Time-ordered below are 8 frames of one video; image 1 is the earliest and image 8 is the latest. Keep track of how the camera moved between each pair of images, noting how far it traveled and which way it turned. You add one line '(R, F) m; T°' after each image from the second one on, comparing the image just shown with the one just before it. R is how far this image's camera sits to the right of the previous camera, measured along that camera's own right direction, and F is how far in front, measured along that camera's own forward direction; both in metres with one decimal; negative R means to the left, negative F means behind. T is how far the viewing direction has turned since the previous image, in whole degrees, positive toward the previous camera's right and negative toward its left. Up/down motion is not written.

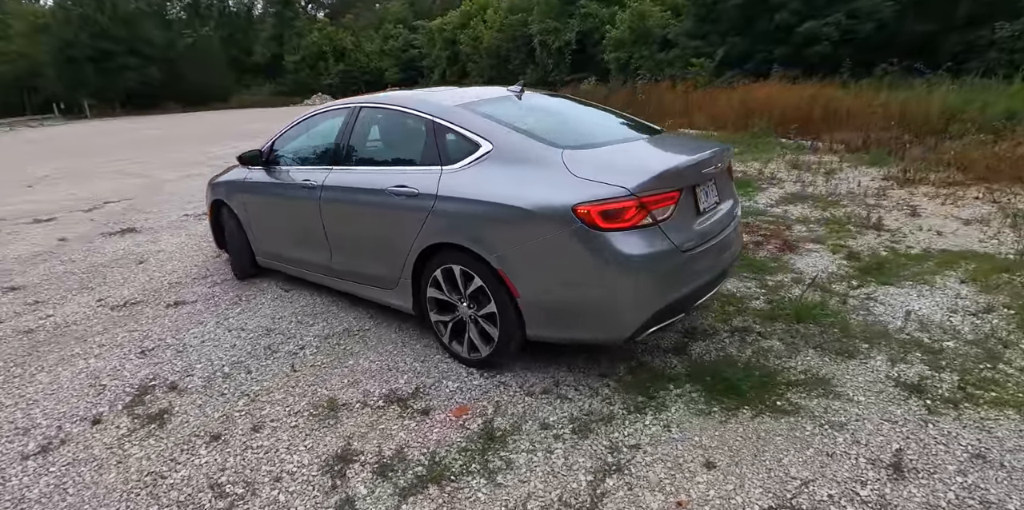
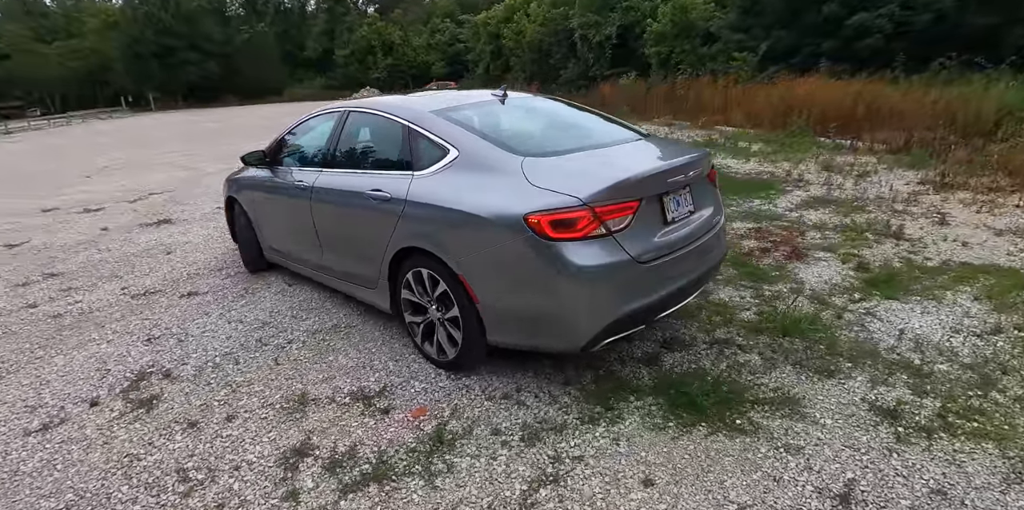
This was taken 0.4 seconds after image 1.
(+0.5, 0.0) m; -5°
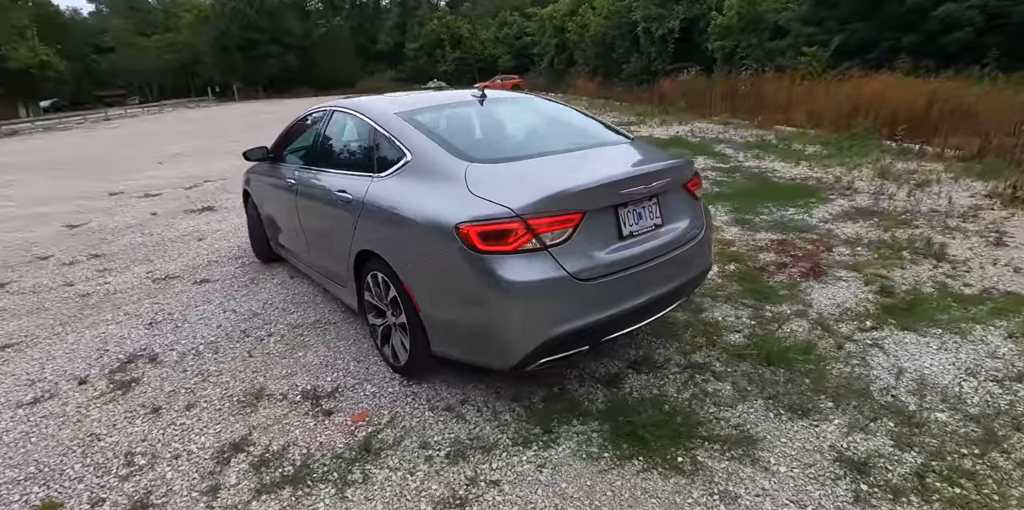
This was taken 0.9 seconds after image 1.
(+0.6, +0.2) m; -8°
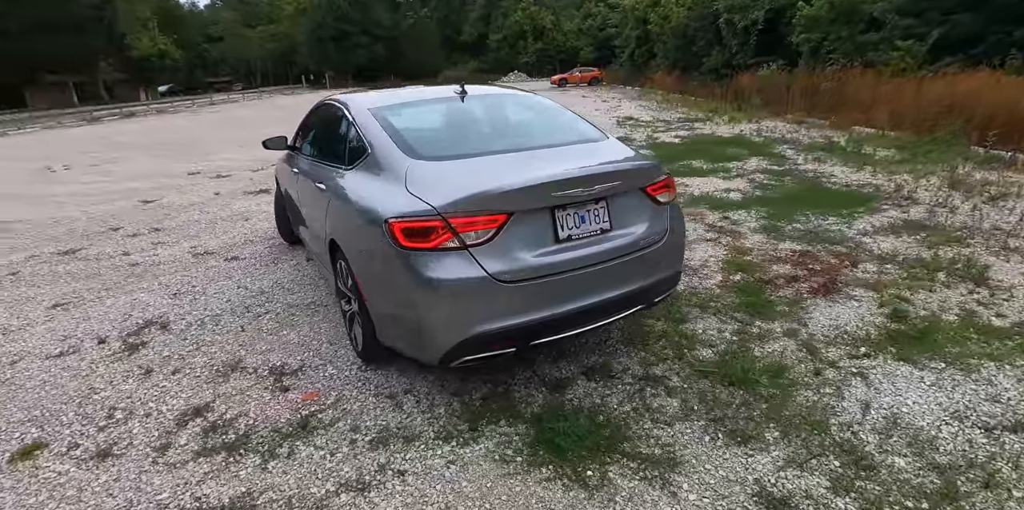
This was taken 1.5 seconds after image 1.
(+0.7, +0.1) m; -9°
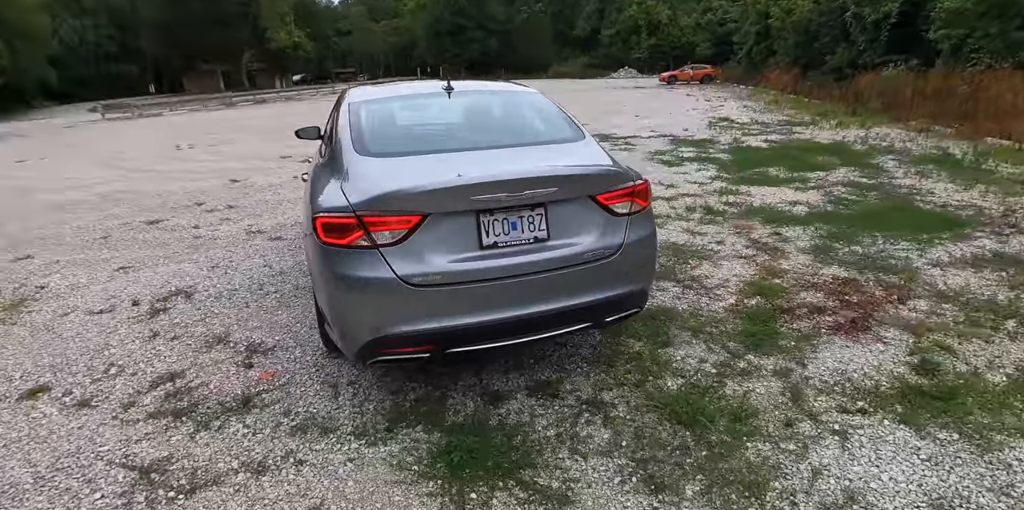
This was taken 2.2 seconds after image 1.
(+0.8, +0.2) m; -12°
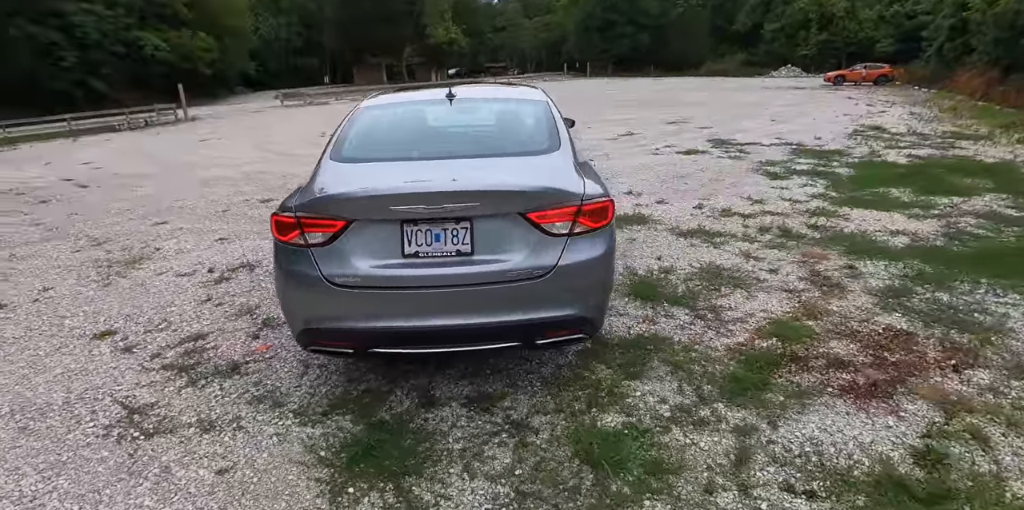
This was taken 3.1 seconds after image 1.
(+1.0, +0.2) m; -16°
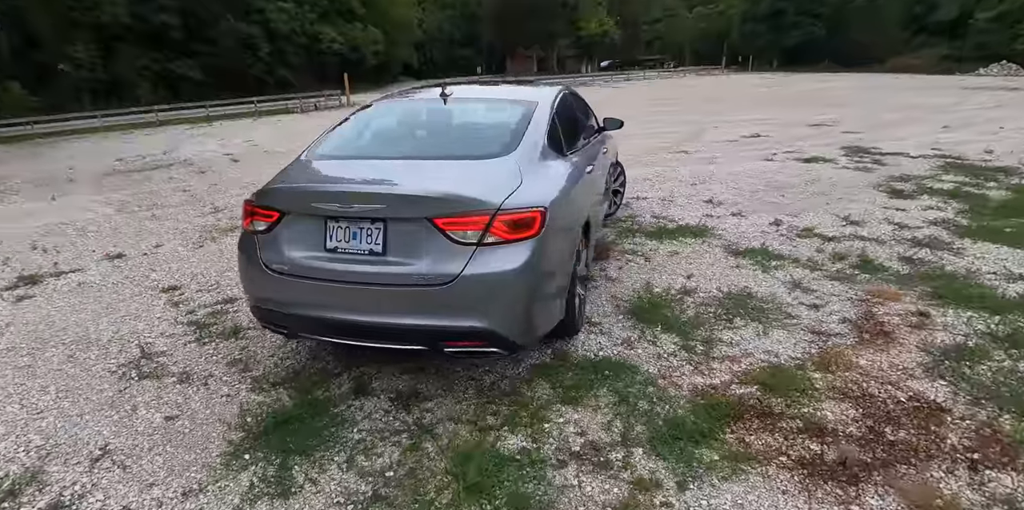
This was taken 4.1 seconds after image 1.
(+1.0, +0.3) m; -16°
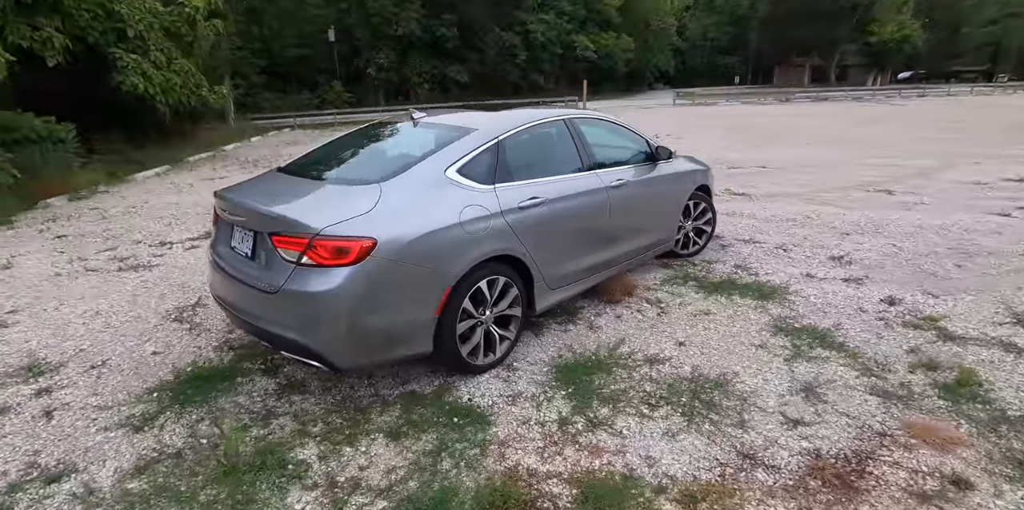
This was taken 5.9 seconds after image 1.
(+1.8, +0.6) m; -28°
